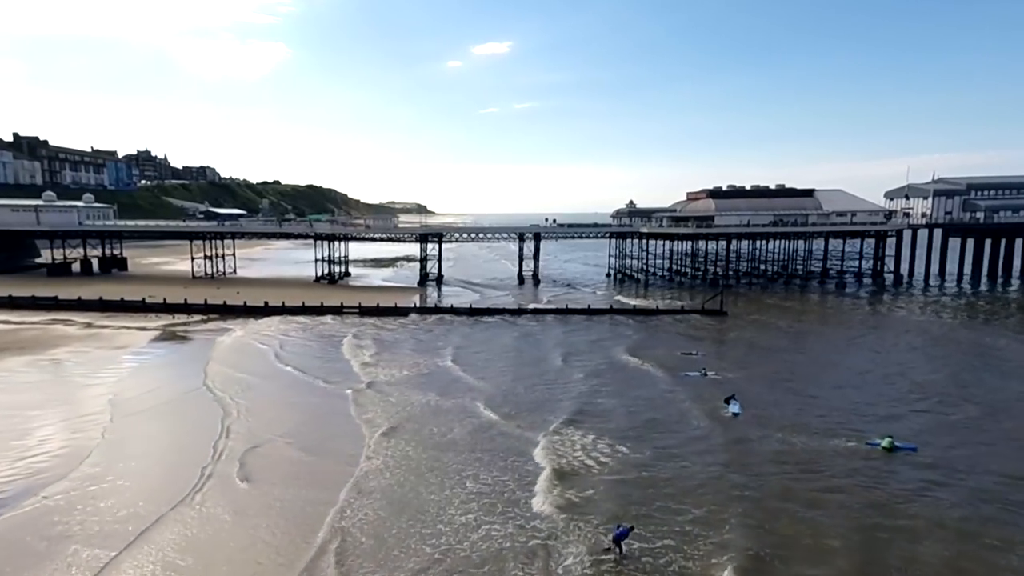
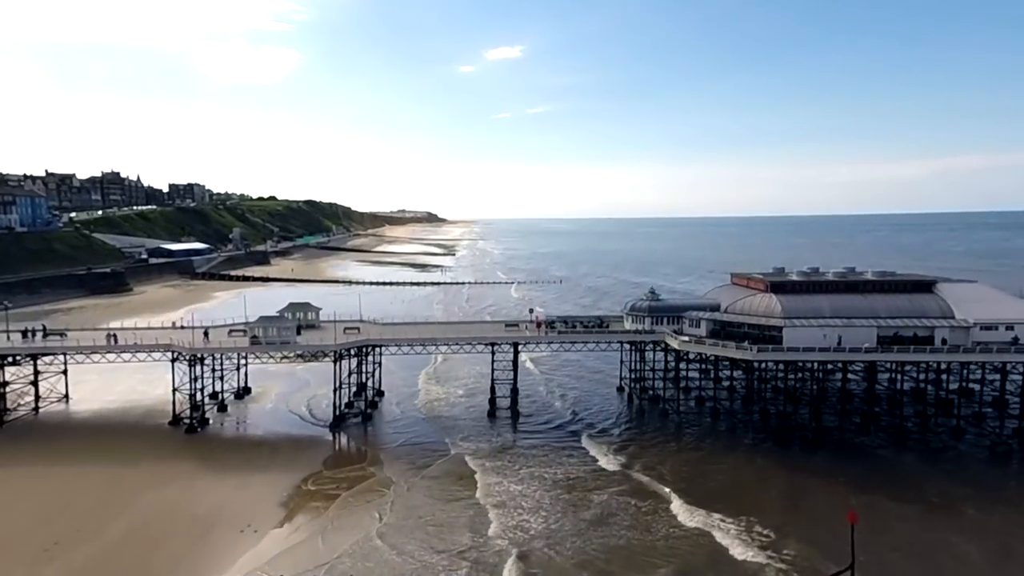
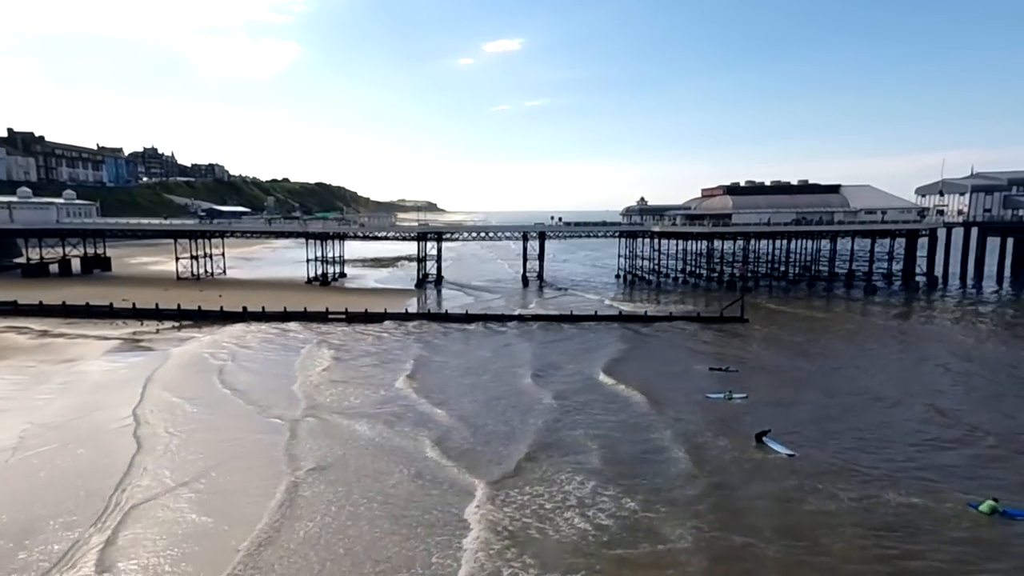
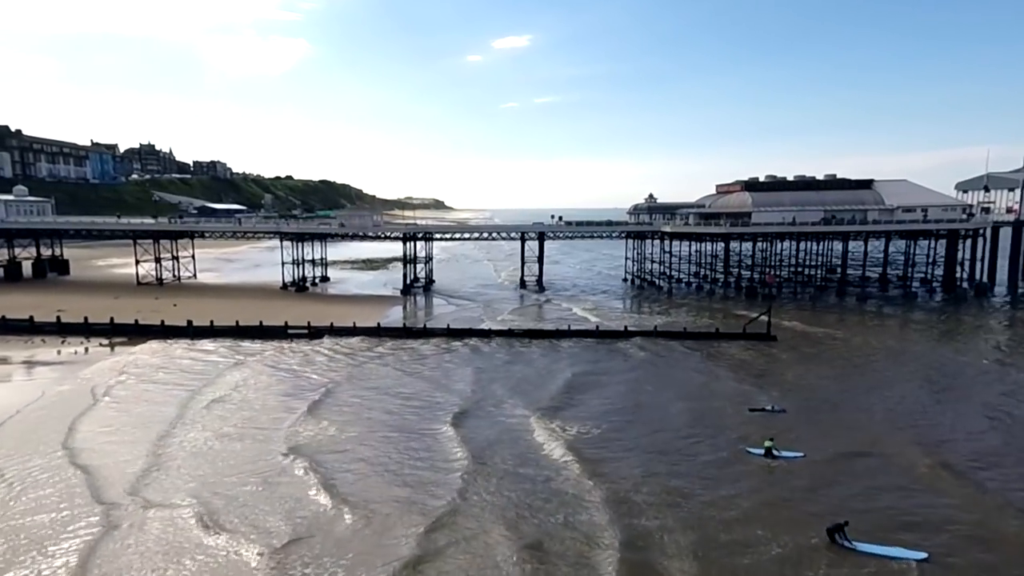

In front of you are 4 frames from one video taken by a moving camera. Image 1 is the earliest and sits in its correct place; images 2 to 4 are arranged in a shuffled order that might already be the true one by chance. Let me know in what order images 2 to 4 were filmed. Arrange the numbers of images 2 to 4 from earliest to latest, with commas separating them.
3, 4, 2
